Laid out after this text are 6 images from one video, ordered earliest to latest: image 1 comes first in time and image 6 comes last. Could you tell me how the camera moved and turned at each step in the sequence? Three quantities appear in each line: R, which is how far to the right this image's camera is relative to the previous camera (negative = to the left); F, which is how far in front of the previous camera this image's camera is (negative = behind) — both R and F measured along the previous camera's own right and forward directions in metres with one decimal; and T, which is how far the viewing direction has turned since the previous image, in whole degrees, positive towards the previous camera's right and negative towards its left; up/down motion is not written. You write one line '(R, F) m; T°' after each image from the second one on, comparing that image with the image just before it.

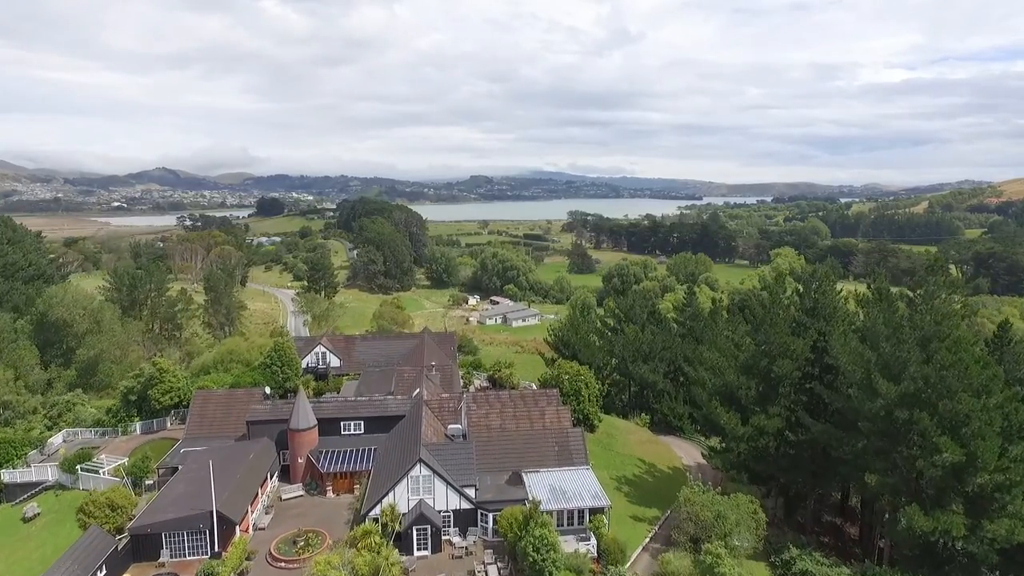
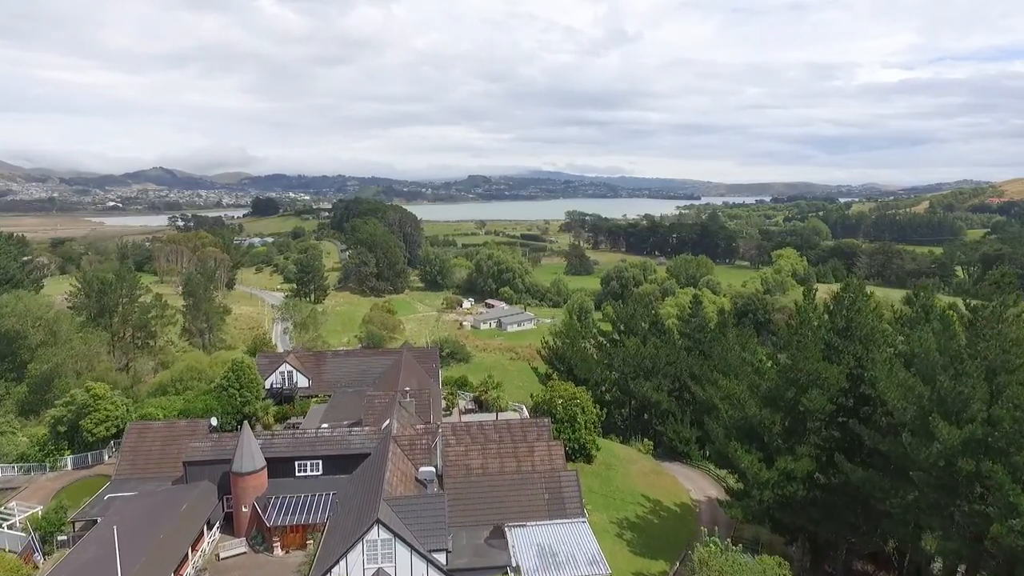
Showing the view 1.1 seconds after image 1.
(+0.4, +3.0) m; 0°
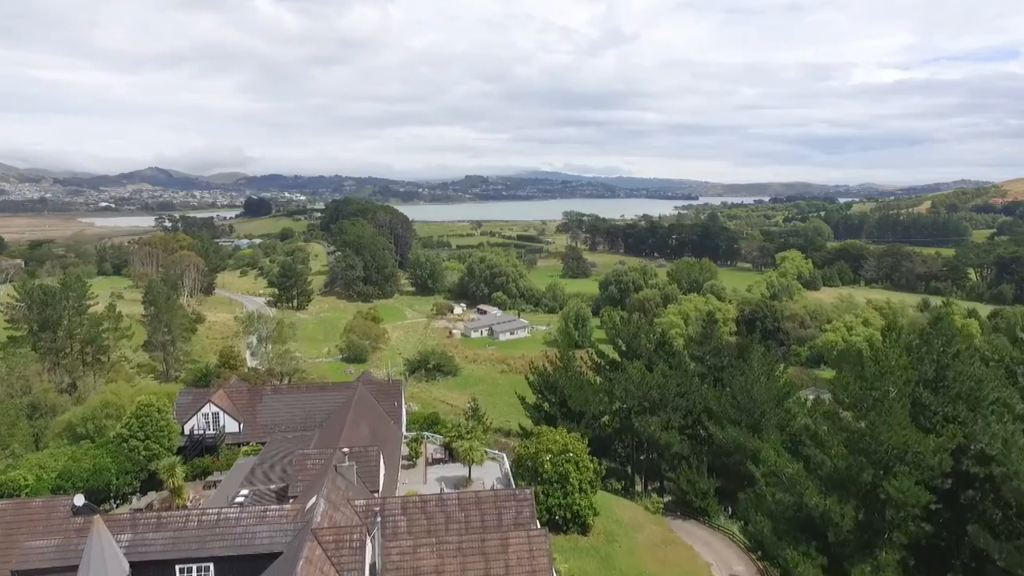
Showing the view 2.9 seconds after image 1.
(+0.7, +4.9) m; 0°
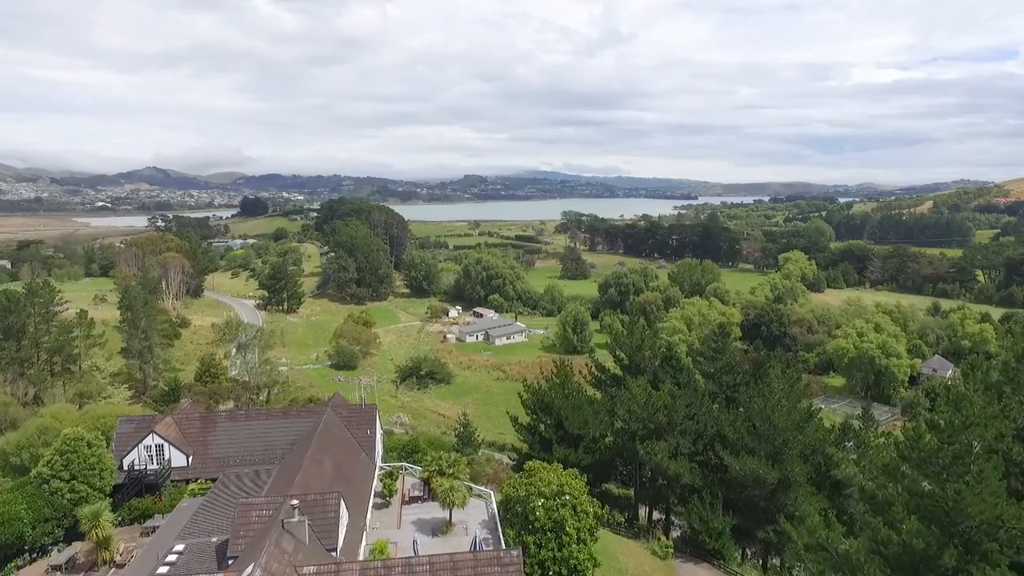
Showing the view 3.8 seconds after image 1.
(+0.3, +2.7) m; 0°
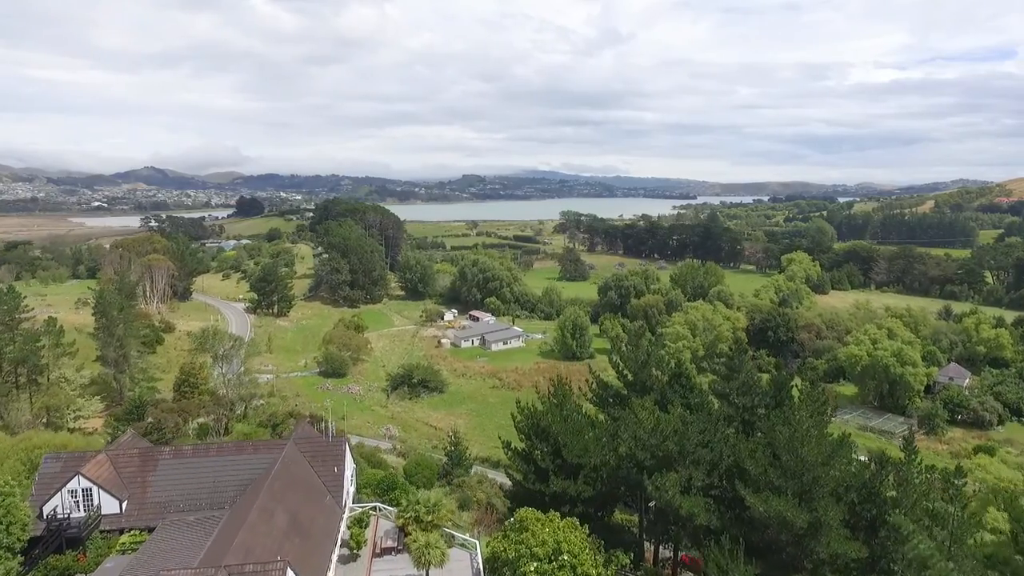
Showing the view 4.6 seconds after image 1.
(+0.3, +2.7) m; 0°
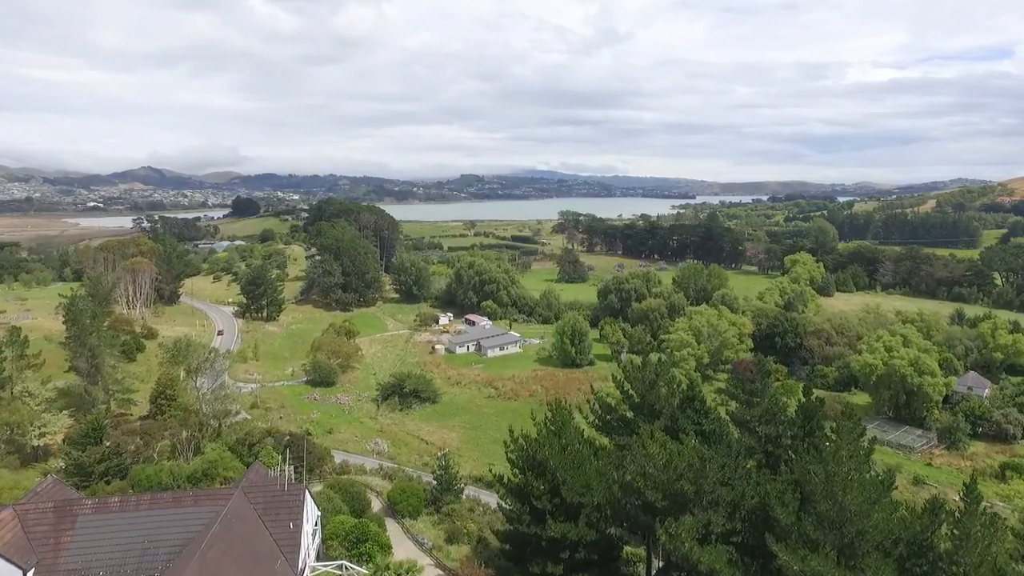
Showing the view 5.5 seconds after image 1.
(+0.2, +2.7) m; 0°
